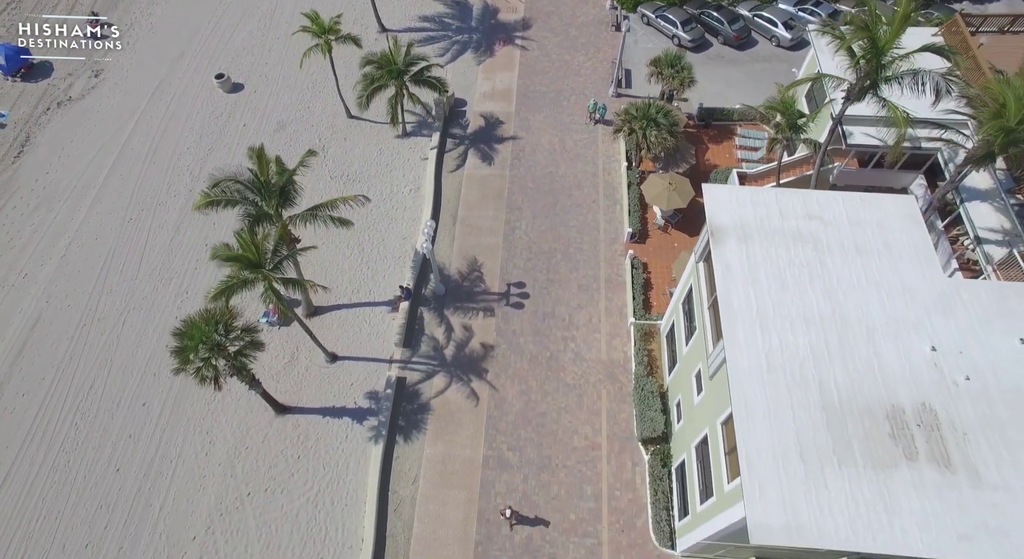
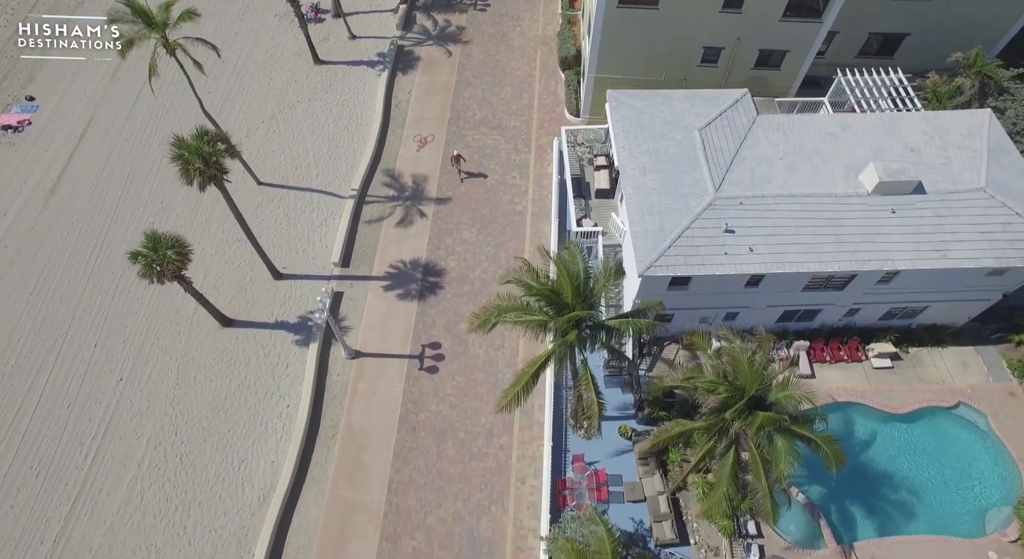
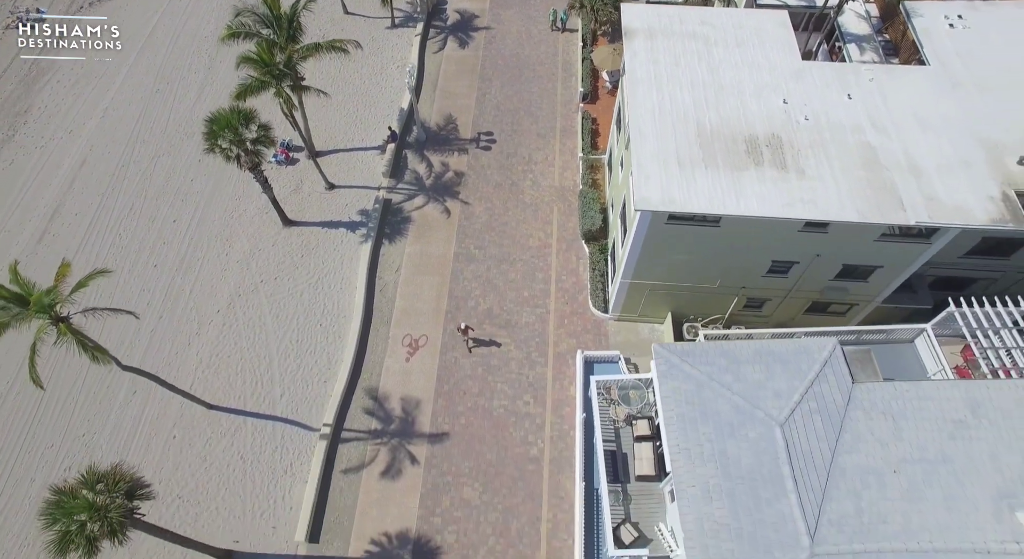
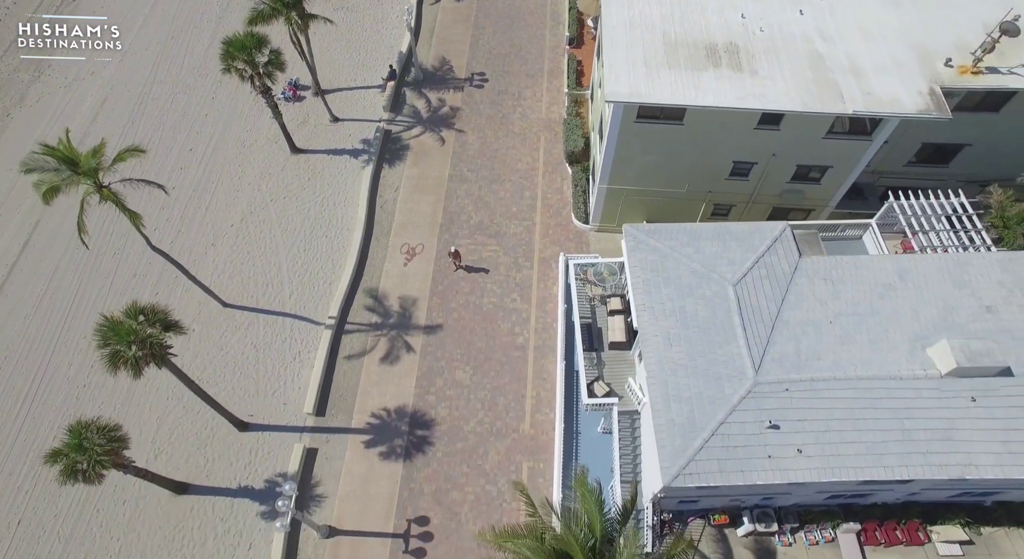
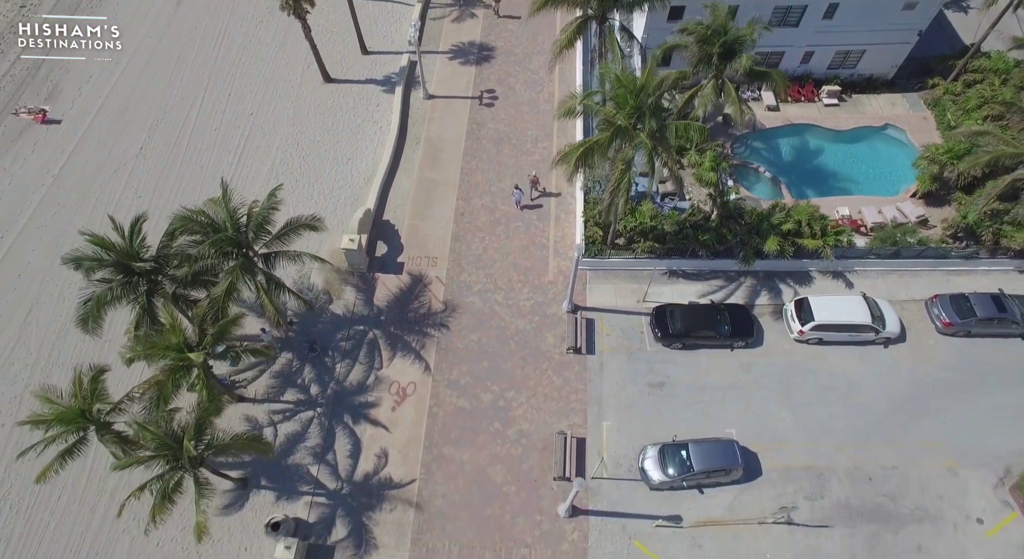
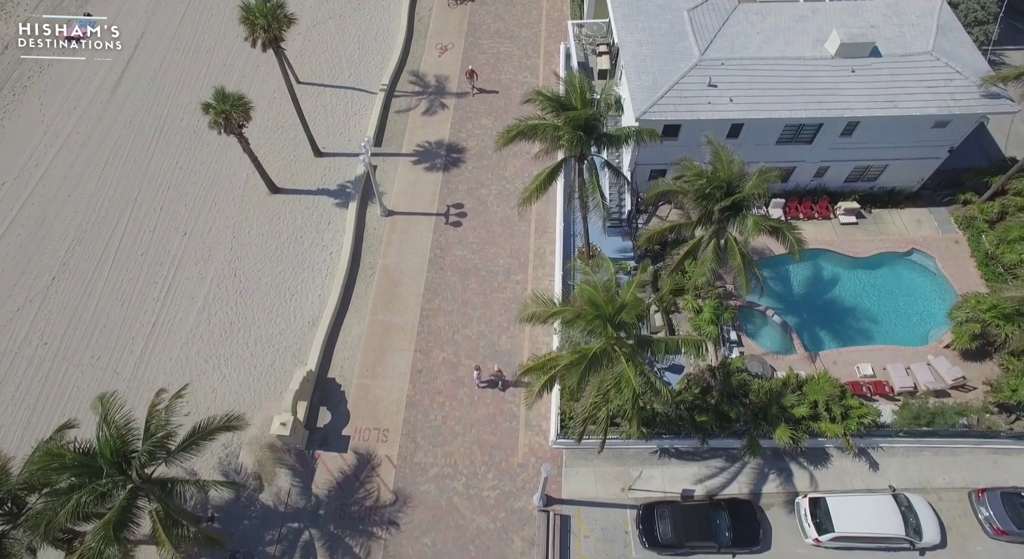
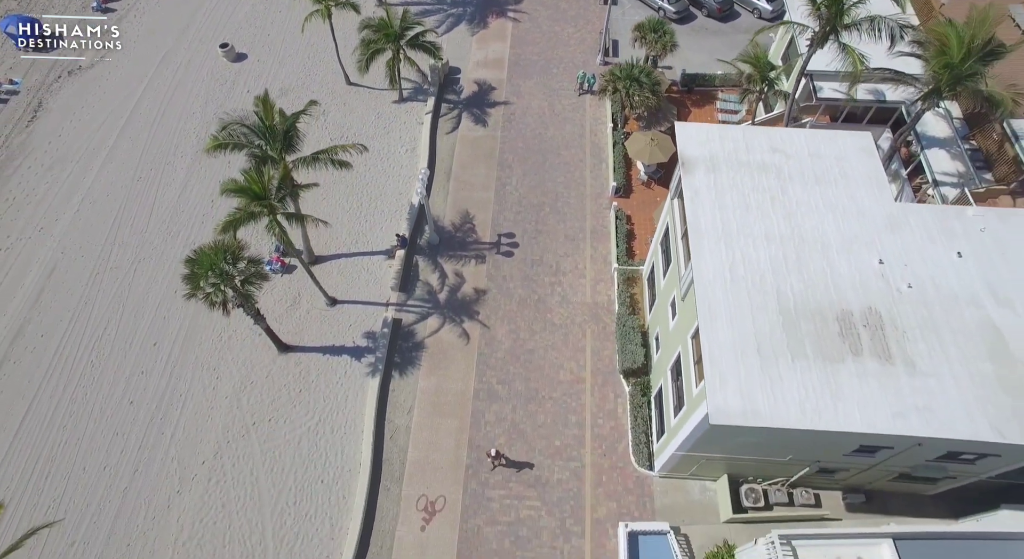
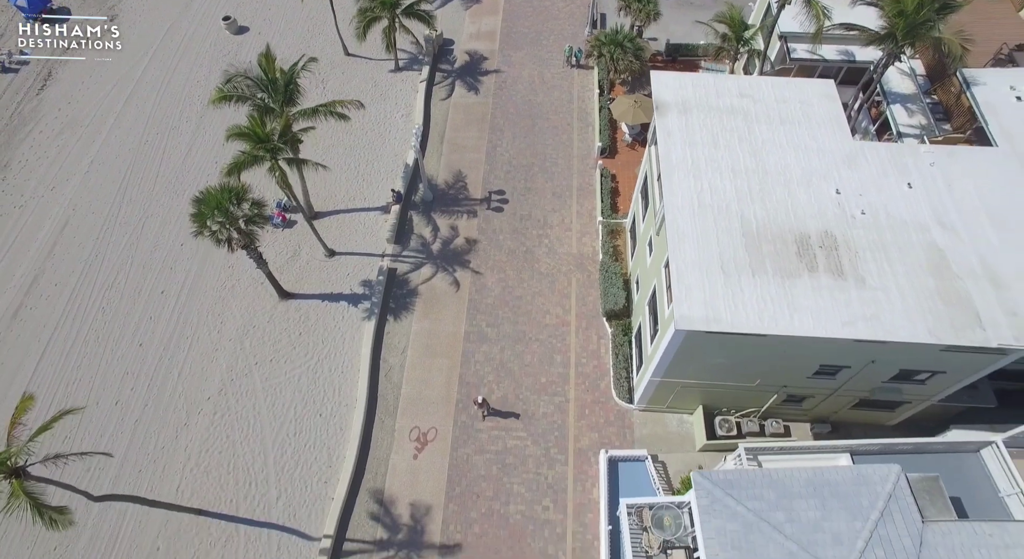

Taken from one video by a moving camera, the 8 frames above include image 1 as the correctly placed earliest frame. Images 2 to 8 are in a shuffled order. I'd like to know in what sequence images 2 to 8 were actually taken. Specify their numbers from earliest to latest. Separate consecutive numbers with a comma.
7, 8, 3, 4, 2, 6, 5
